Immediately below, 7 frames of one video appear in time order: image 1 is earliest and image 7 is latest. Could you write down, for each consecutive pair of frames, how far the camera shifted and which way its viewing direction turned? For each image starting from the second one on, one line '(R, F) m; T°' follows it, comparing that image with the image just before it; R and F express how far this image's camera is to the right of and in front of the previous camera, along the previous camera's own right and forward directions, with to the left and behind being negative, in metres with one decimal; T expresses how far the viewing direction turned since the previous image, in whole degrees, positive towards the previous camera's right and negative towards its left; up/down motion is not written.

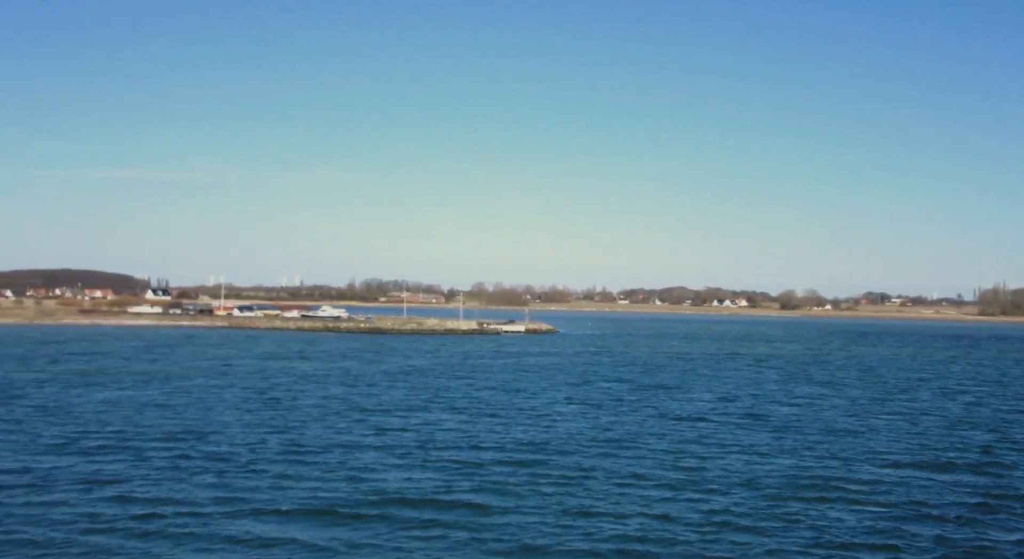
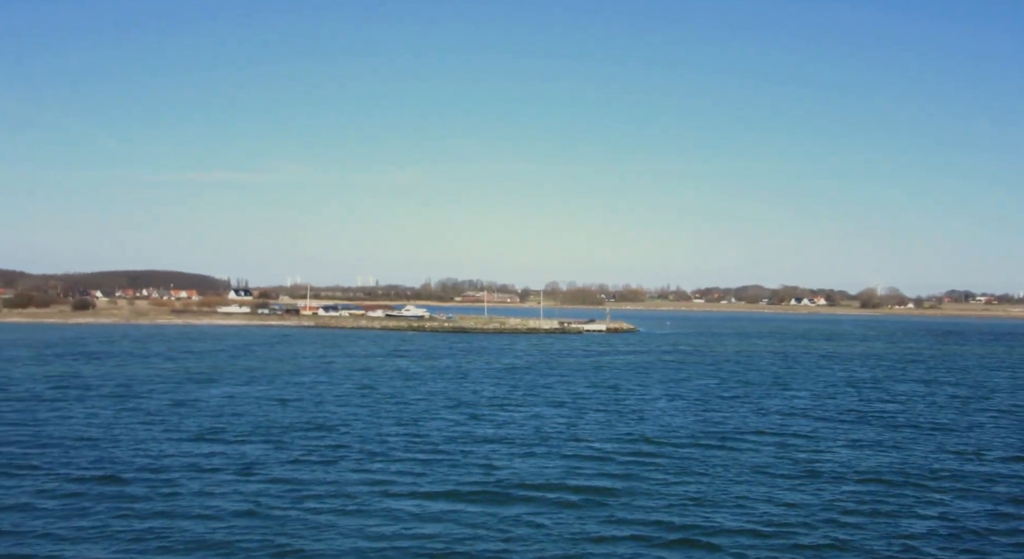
(-0.8, -0.5) m; -2°
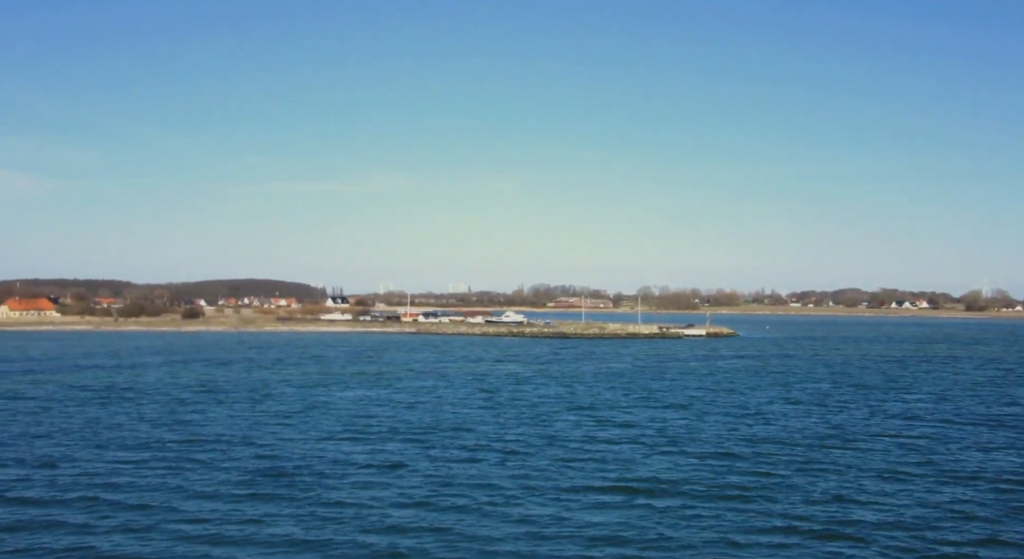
(-0.8, -0.5) m; -4°
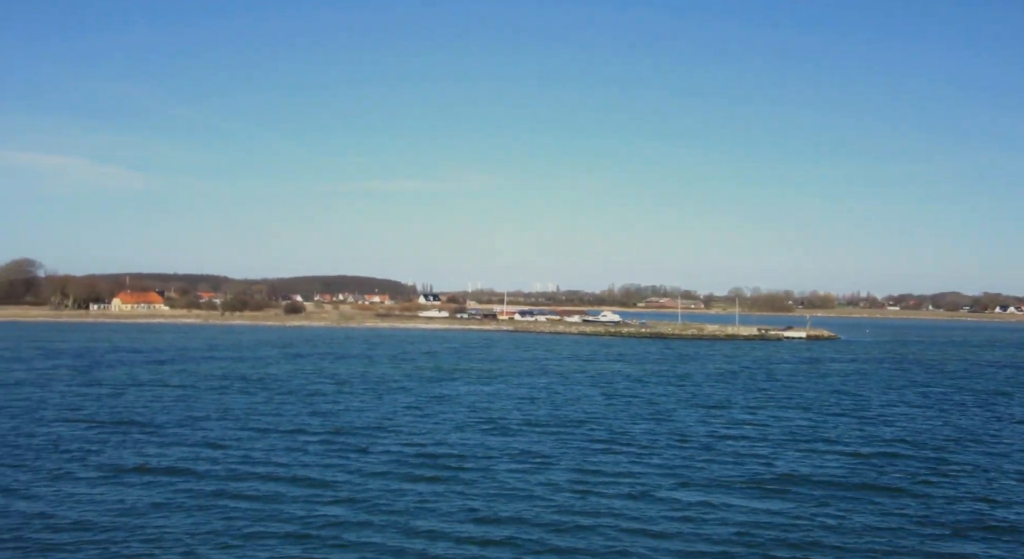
(-1.0, -0.5) m; -3°
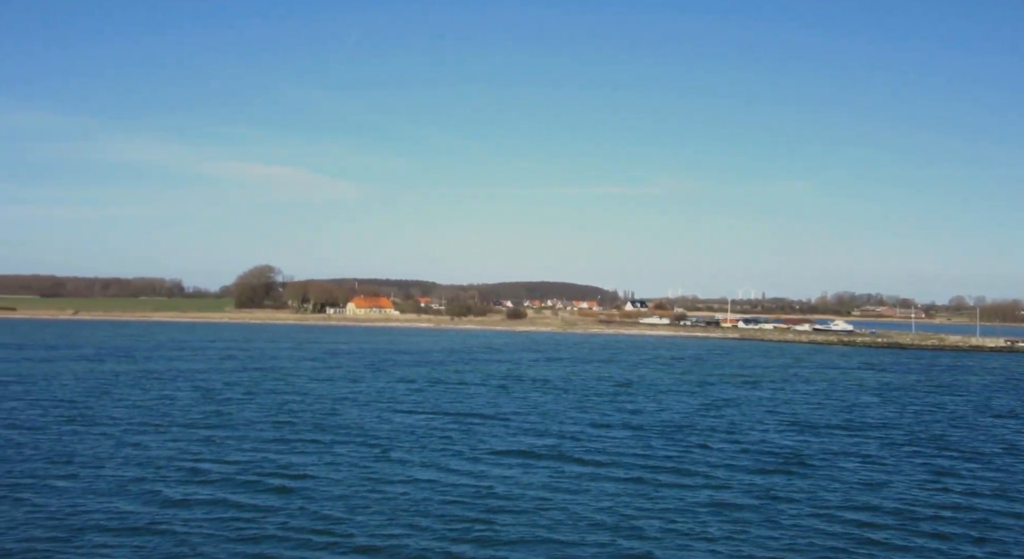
(-3.0, -1.3) m; -6°
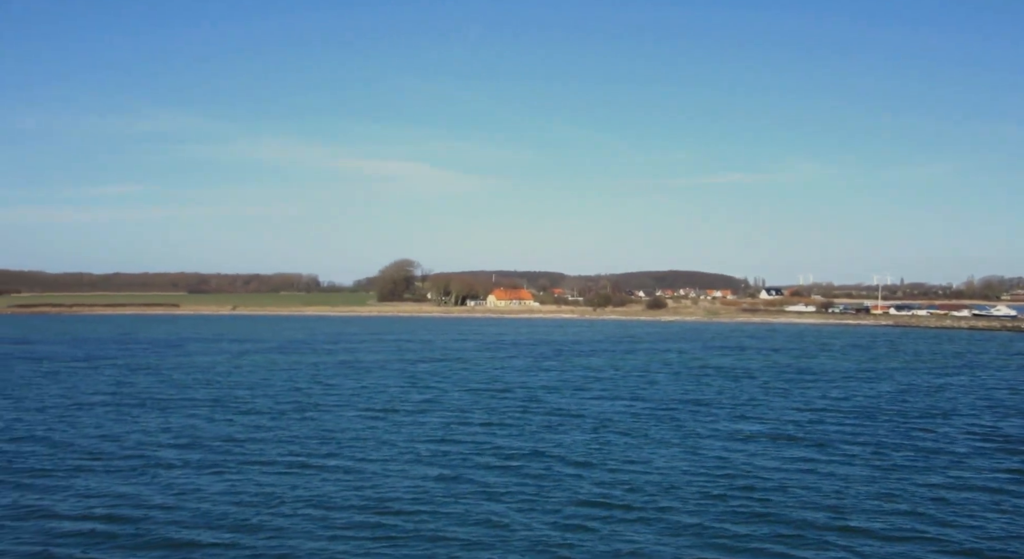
(-2.4, -0.6) m; -3°
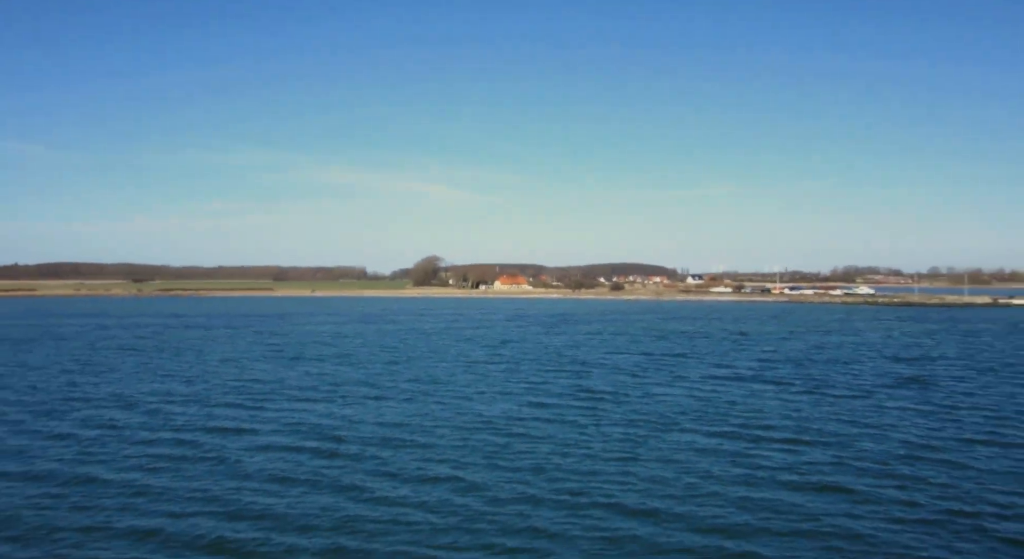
(-4.2, -9.7) m; +7°
